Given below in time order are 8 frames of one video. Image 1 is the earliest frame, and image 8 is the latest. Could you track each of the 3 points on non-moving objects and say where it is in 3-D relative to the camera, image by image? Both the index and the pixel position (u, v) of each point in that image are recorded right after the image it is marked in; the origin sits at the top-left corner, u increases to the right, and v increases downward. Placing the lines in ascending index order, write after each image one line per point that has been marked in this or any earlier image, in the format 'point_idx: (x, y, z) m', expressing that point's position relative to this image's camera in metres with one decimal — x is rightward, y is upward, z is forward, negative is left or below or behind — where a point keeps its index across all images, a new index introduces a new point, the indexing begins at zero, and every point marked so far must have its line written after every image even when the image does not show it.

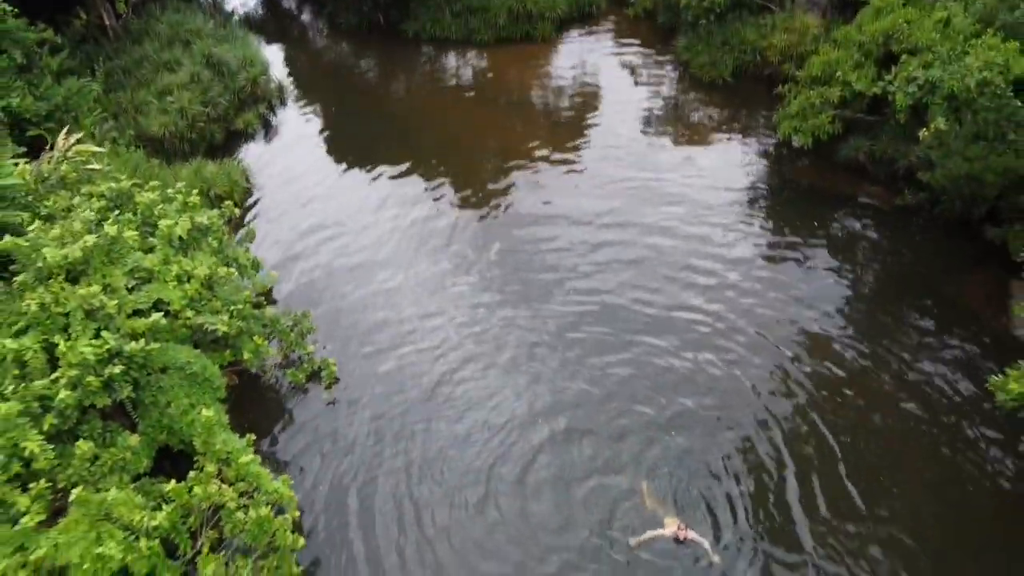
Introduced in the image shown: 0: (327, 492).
0: (-2.1, -2.4, +9.6) m
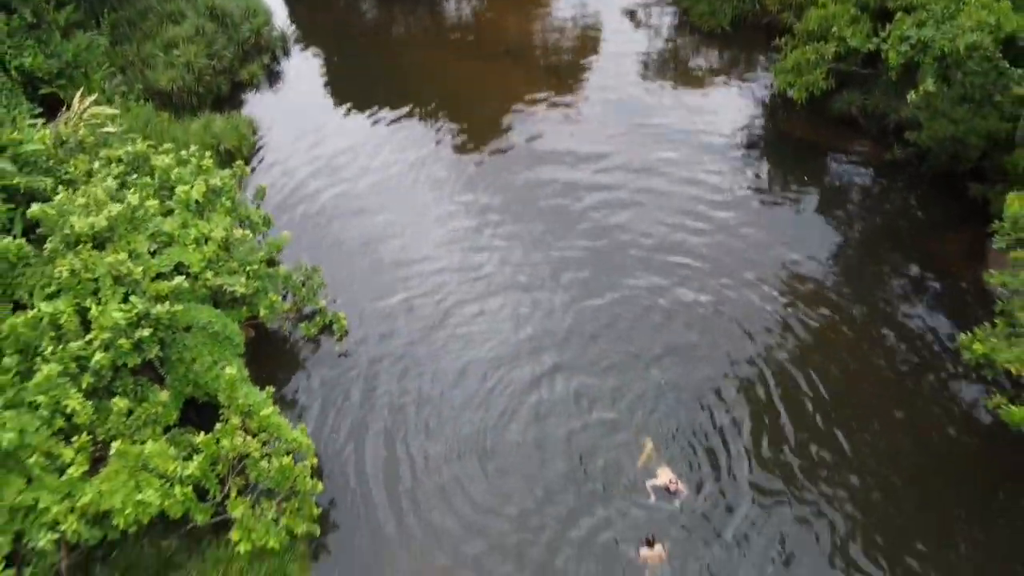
0: (-2.1, -1.9, +10.3) m
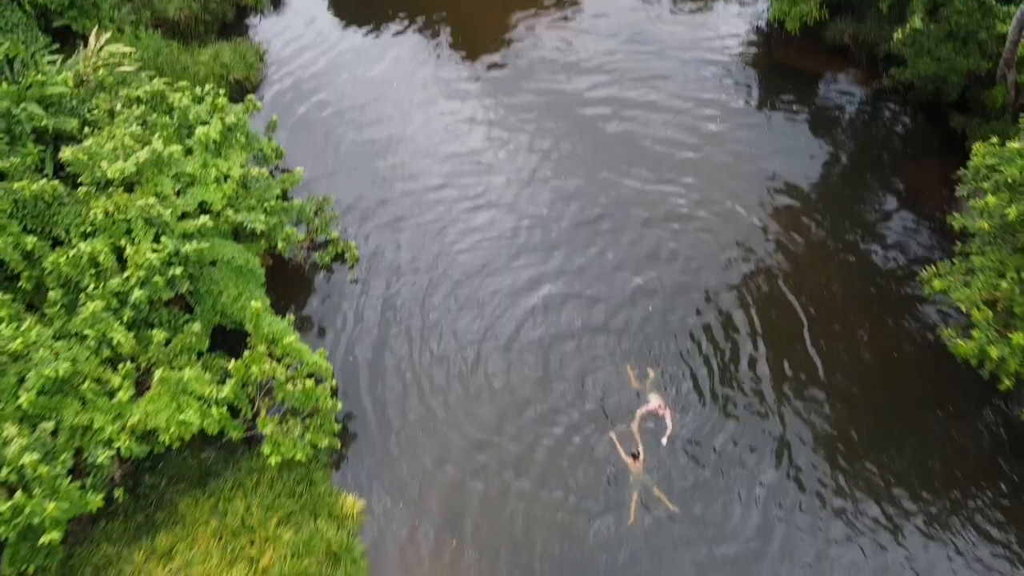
0: (-2.2, -0.9, +11.2) m
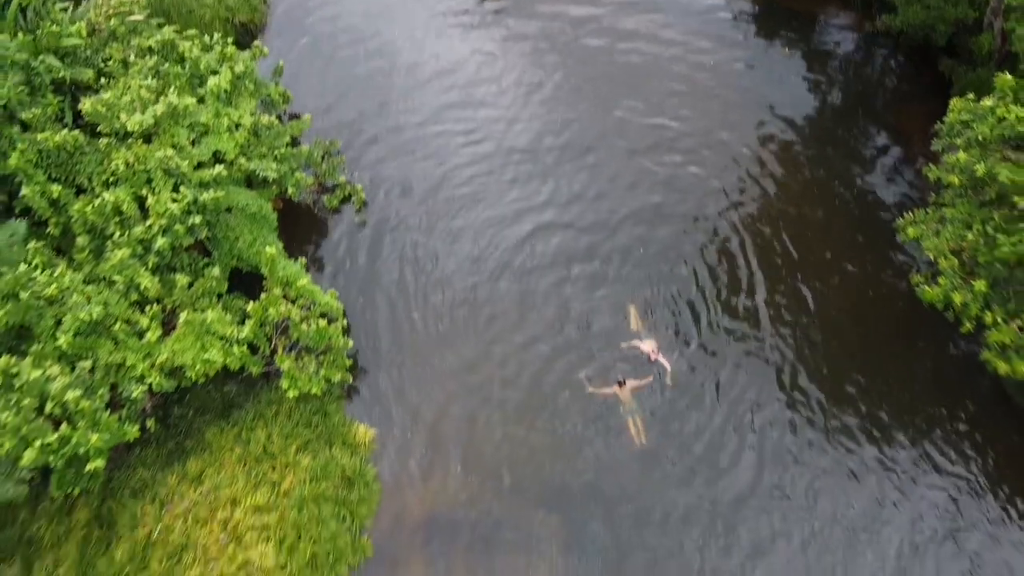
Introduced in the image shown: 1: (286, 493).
0: (-2.2, 0.0, +11.9) m
1: (-2.6, -2.3, +9.3) m
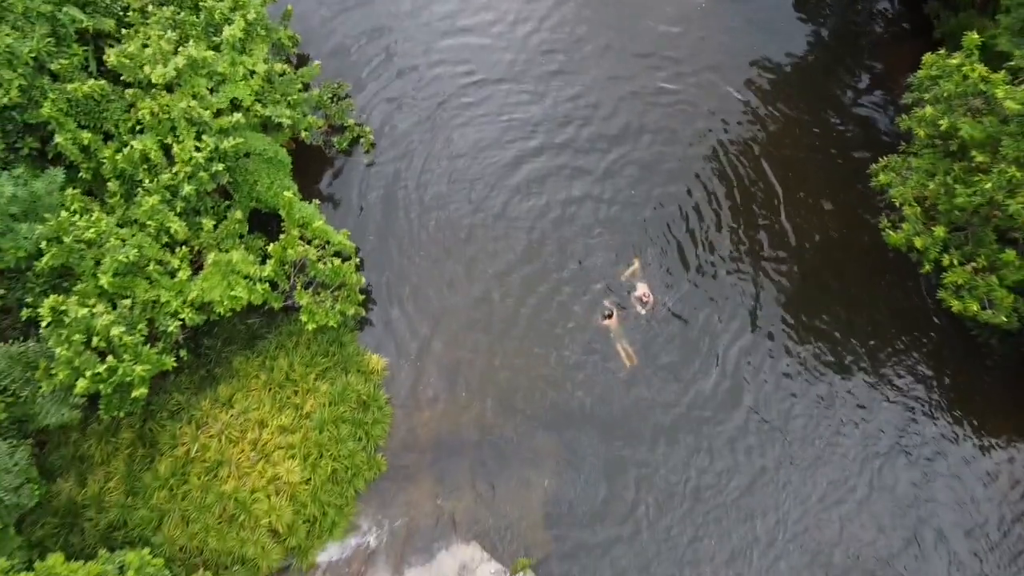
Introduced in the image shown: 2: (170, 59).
0: (-2.2, +0.9, +12.6) m
1: (-2.6, -1.6, +10.3) m
2: (-4.2, +2.8, +9.9) m
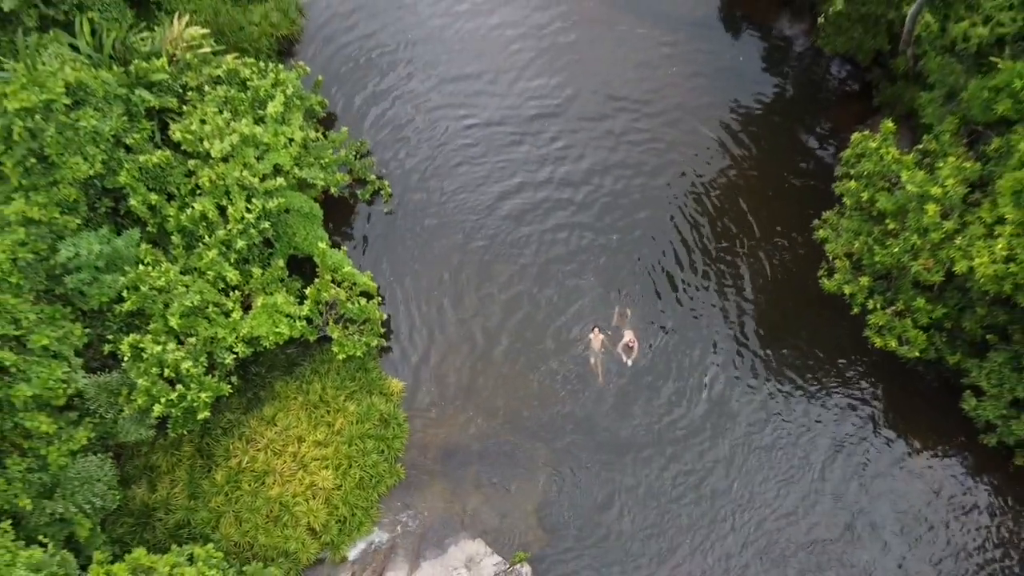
0: (-2.2, +0.4, +14.5) m
1: (-2.6, -2.2, +12.2) m
2: (-4.2, +2.2, +11.8) m
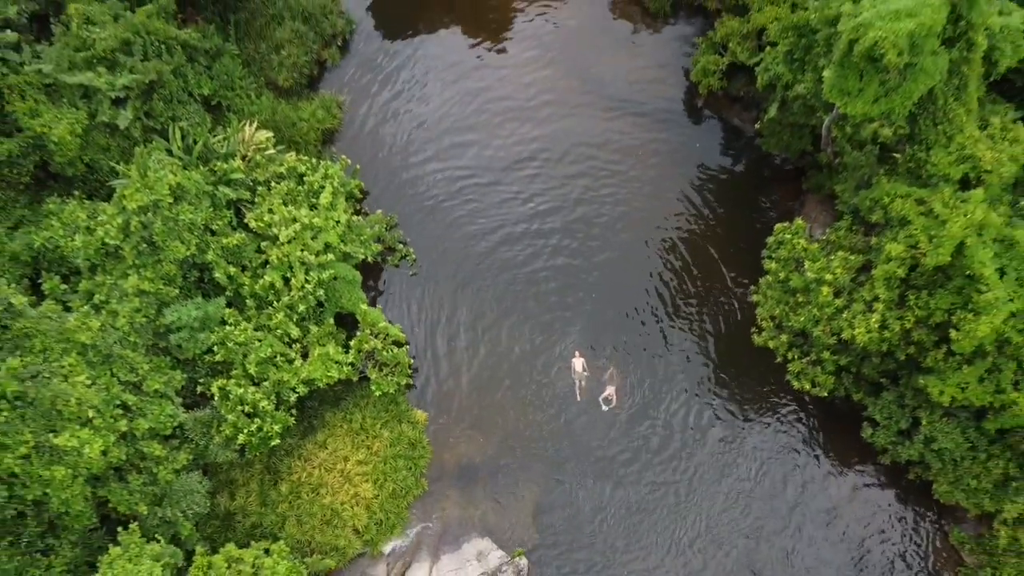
0: (-2.2, -0.6, +17.8) m
1: (-2.6, -3.1, +15.4) m
2: (-4.2, +1.3, +15.1) m
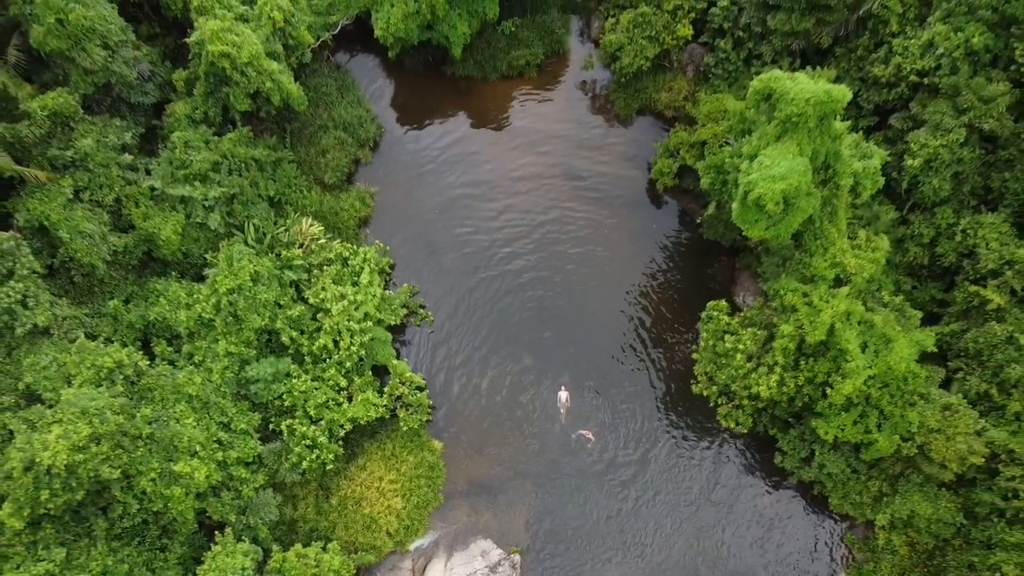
0: (-2.3, -2.0, +22.4) m
1: (-2.7, -4.6, +20.0) m
2: (-4.3, -0.2, +19.7) m
